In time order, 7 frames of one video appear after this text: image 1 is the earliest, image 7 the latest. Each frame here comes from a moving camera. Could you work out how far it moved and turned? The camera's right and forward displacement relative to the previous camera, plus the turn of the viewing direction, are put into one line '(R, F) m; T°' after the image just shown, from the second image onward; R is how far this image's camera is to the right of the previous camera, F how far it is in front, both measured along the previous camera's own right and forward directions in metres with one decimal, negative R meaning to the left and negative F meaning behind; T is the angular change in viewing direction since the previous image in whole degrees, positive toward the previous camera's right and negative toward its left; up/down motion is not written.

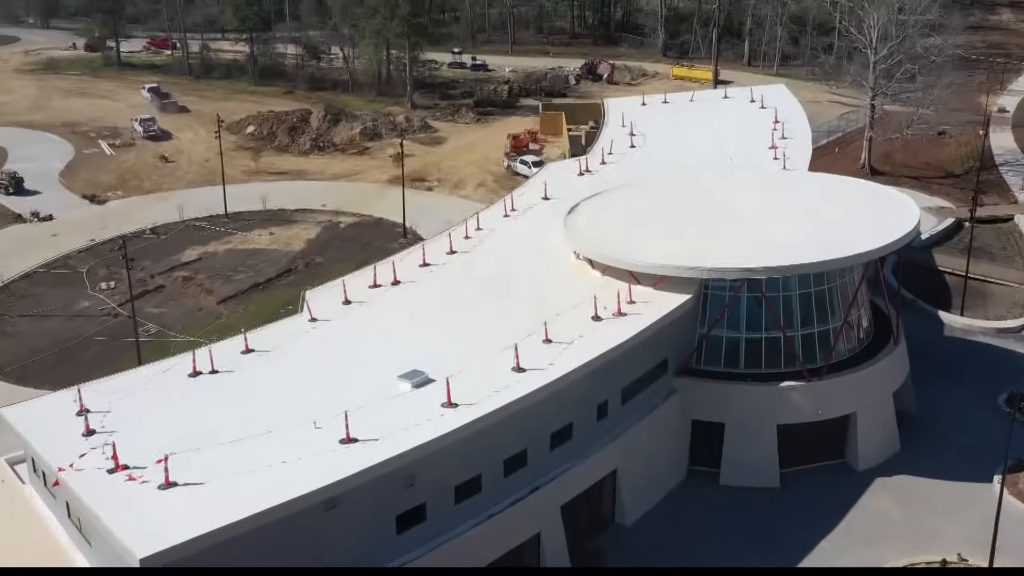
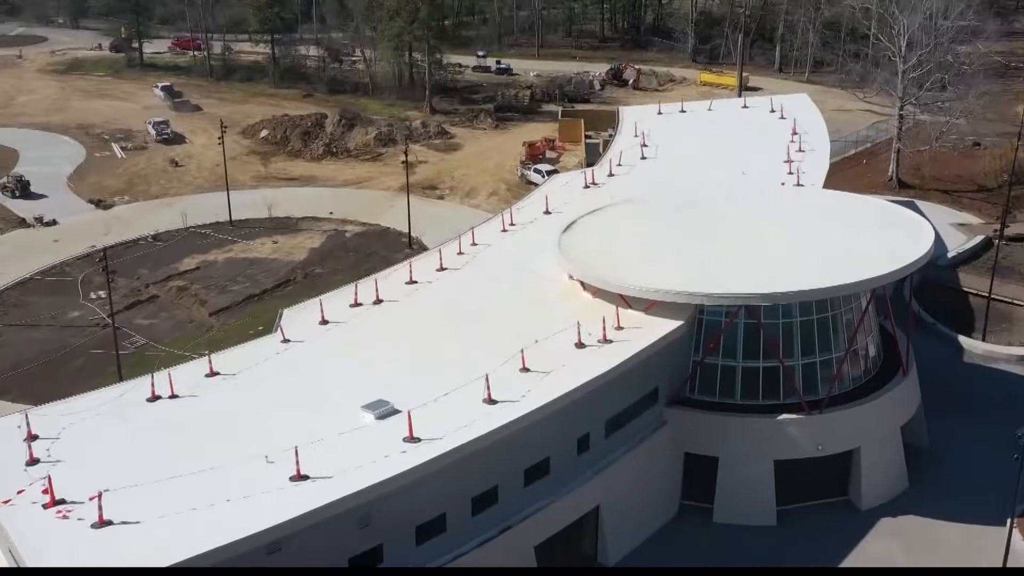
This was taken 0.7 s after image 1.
(+1.3, +1.4) m; -2°
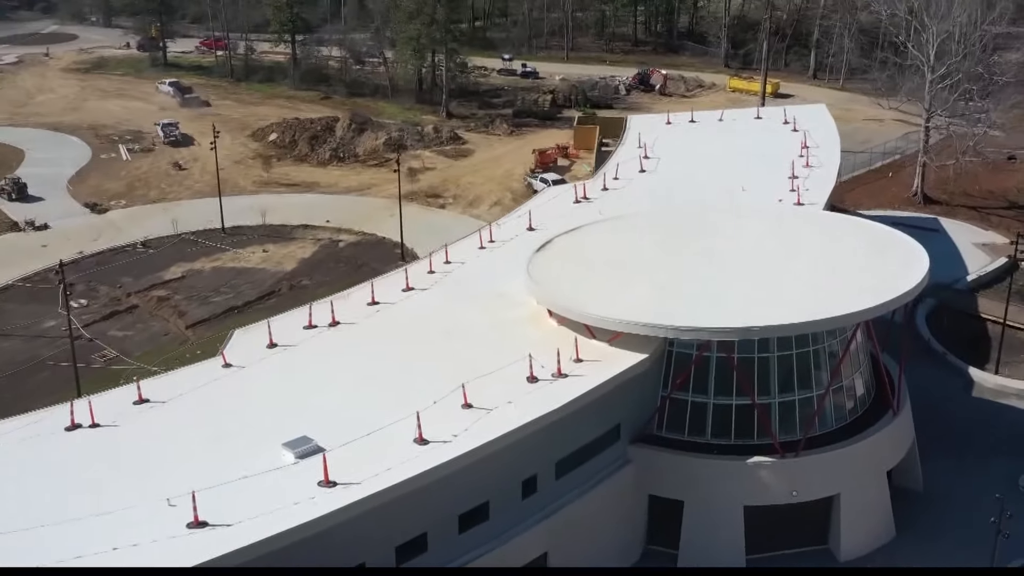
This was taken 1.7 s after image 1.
(+2.1, +1.7) m; -3°
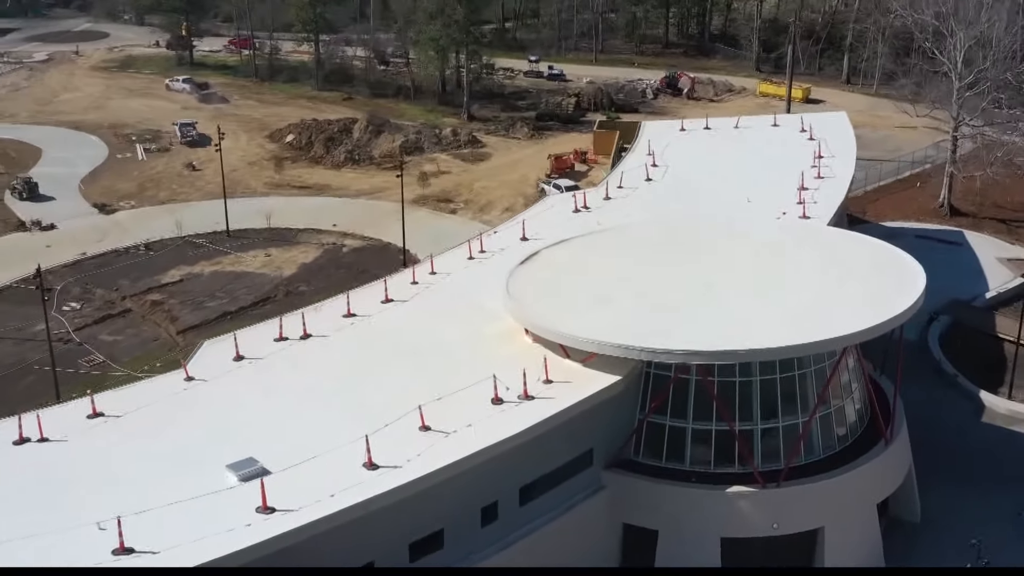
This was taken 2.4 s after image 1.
(+1.5, +1.0) m; -2°
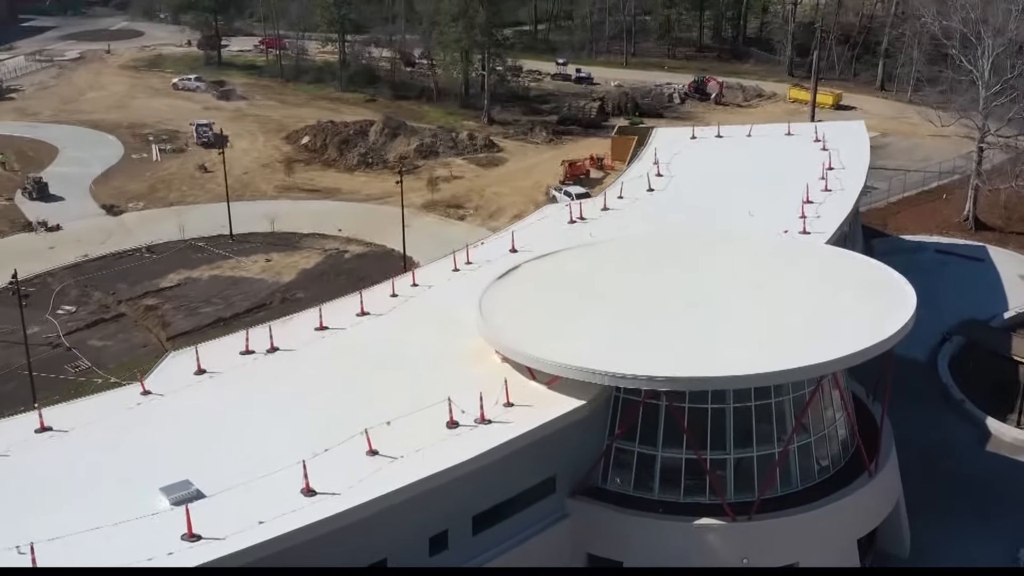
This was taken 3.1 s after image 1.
(+1.7, +0.9) m; -2°
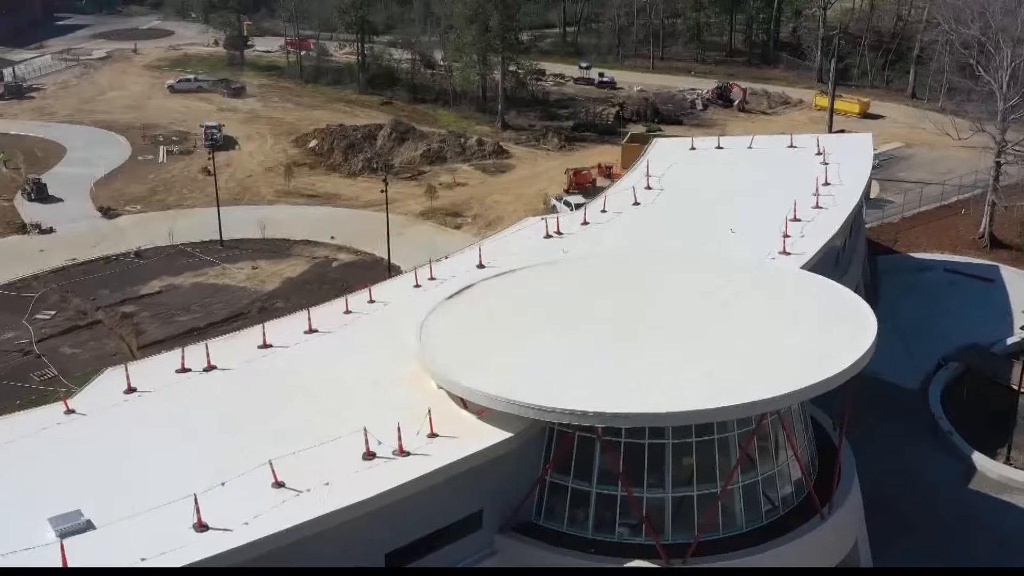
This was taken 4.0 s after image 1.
(+2.3, +1.1) m; -3°
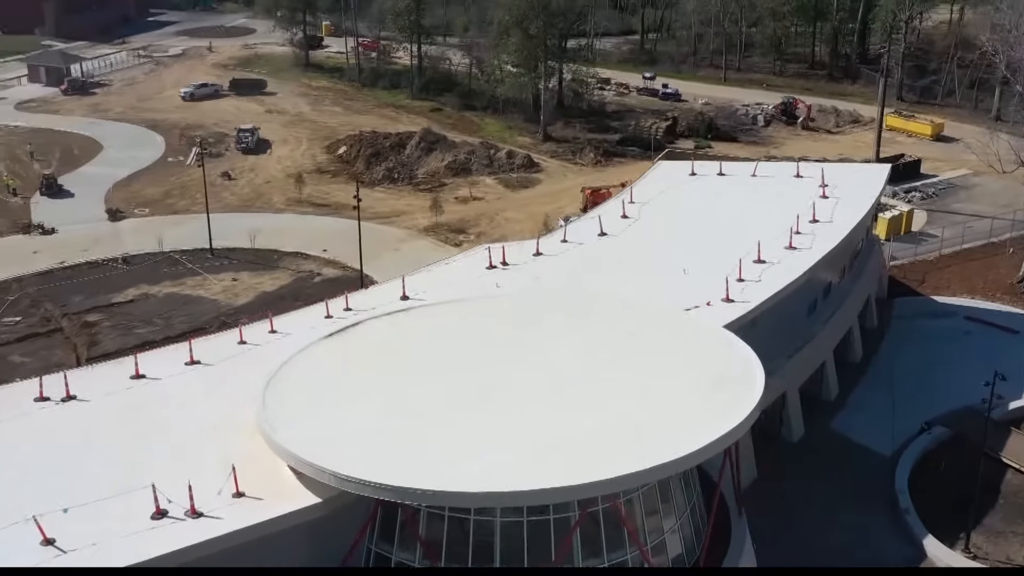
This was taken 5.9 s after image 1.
(+5.1, +2.3) m; -7°
